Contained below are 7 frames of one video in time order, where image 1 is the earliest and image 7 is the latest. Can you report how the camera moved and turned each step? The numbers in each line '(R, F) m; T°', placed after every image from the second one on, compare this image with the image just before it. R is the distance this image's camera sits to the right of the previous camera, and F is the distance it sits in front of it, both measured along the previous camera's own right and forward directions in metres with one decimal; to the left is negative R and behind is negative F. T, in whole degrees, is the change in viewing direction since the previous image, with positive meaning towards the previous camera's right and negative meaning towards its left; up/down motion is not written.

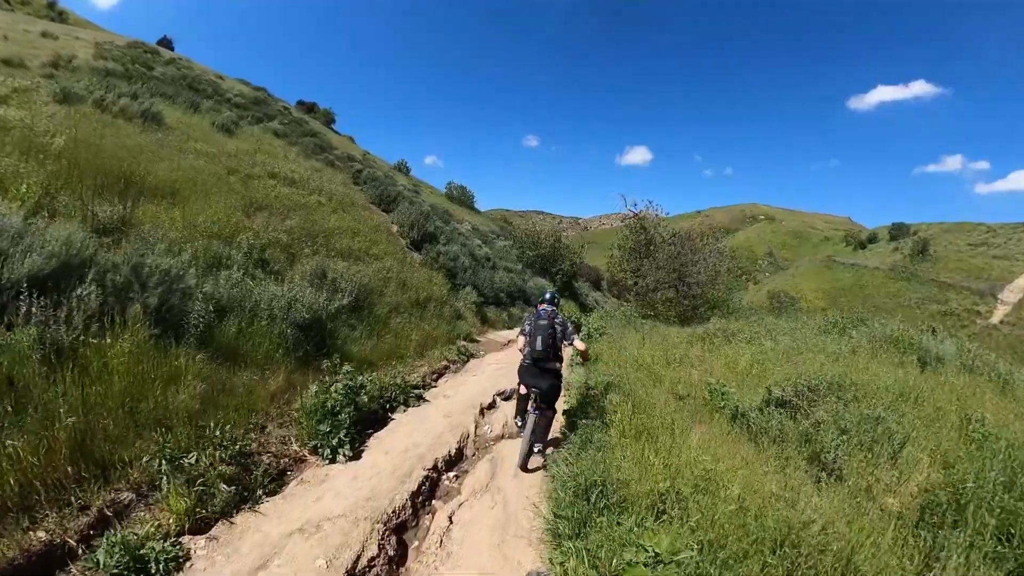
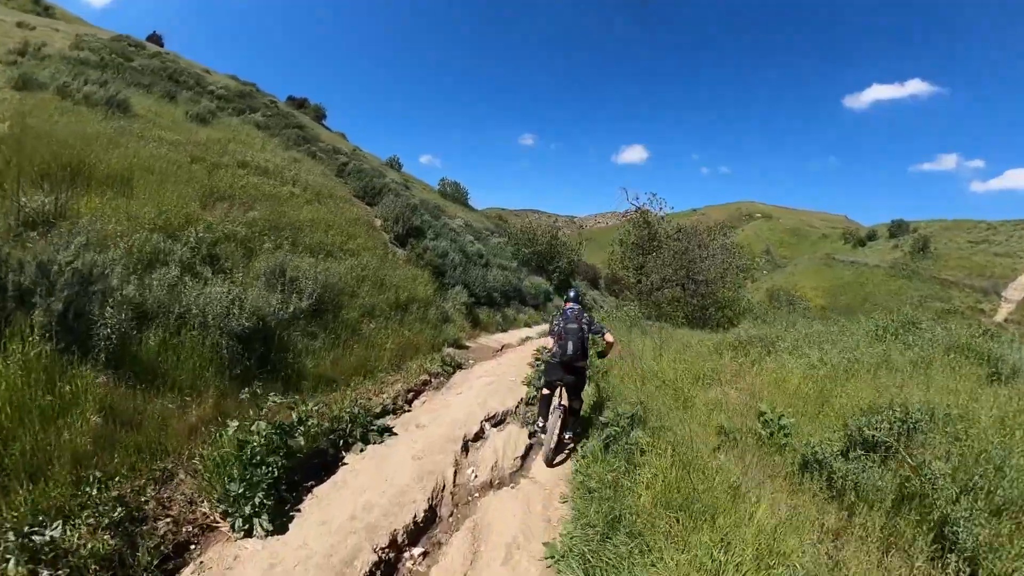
(0.0, +1.6) m; 0°
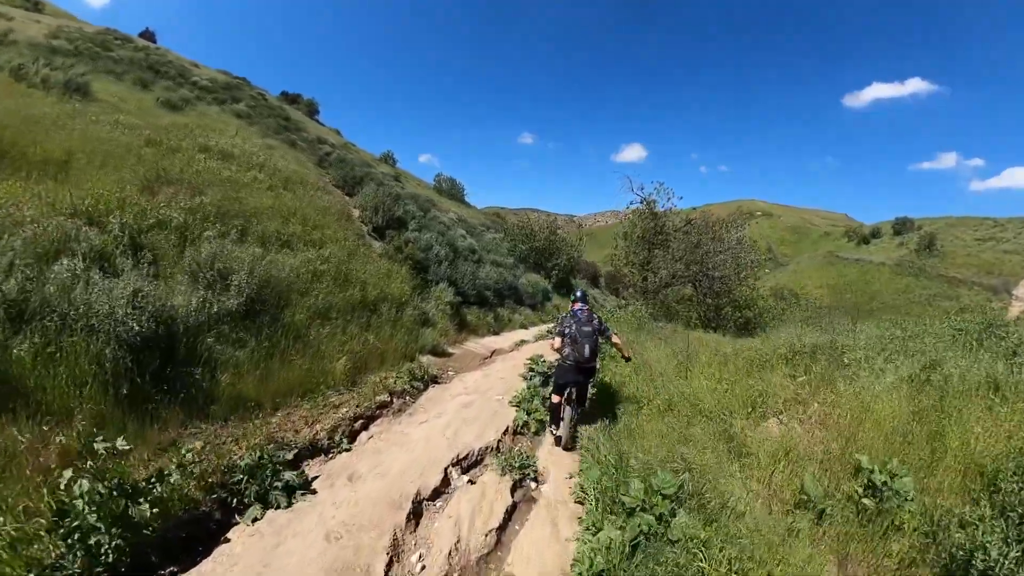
(+0.2, +1.8) m; 0°
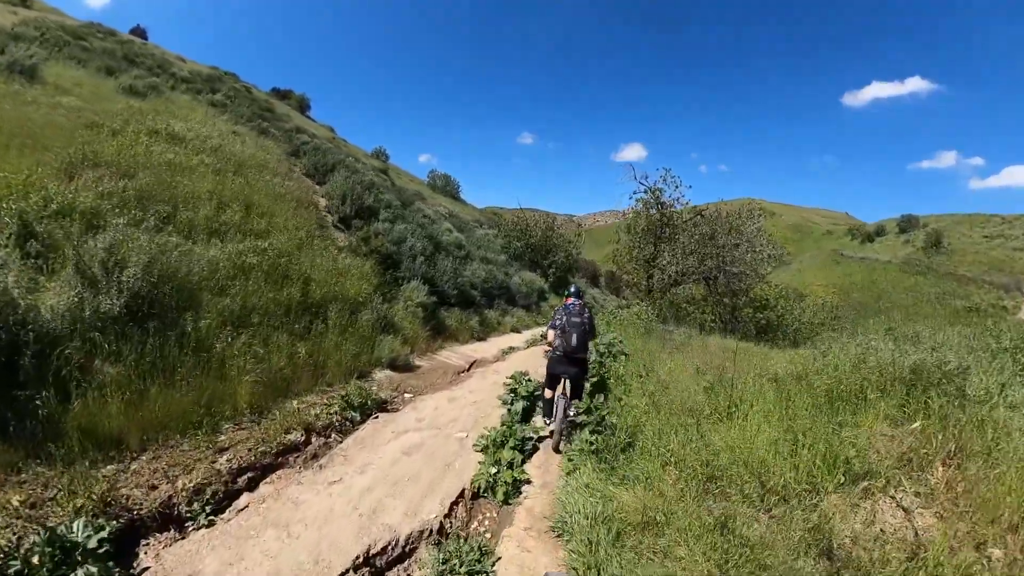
(+0.3, +1.9) m; 0°
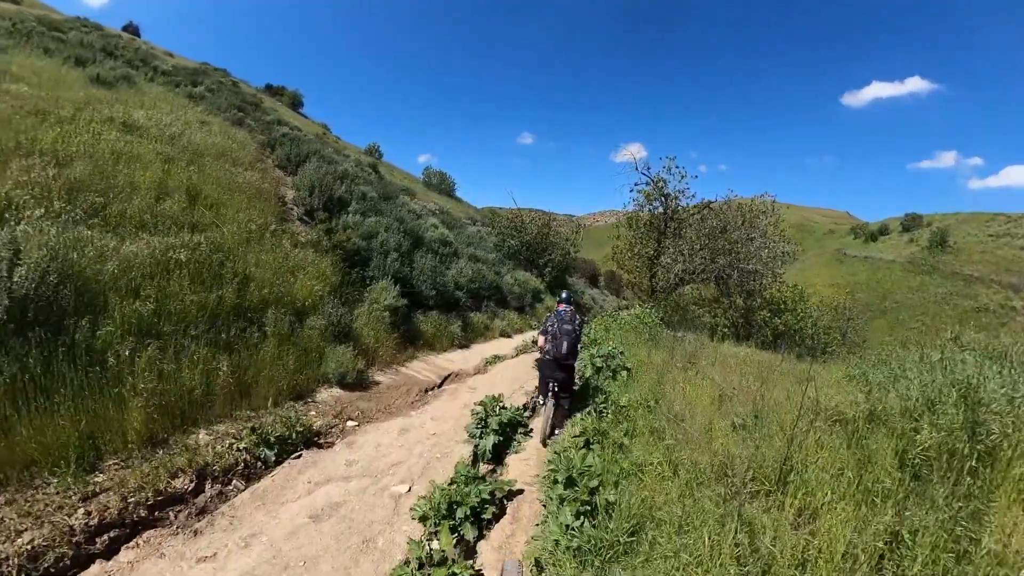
(+0.2, +1.4) m; 0°
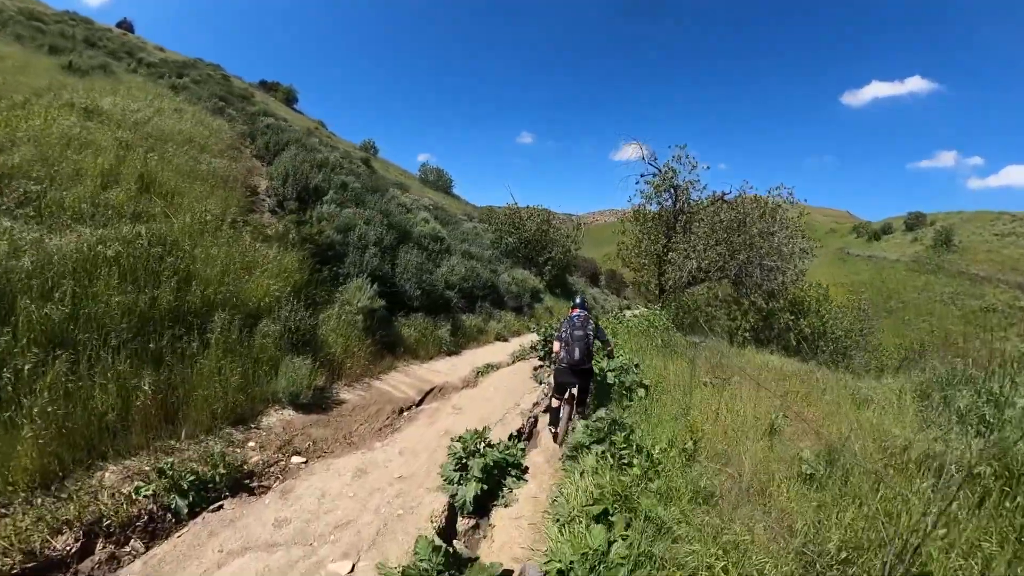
(+0.1, +1.1) m; 0°
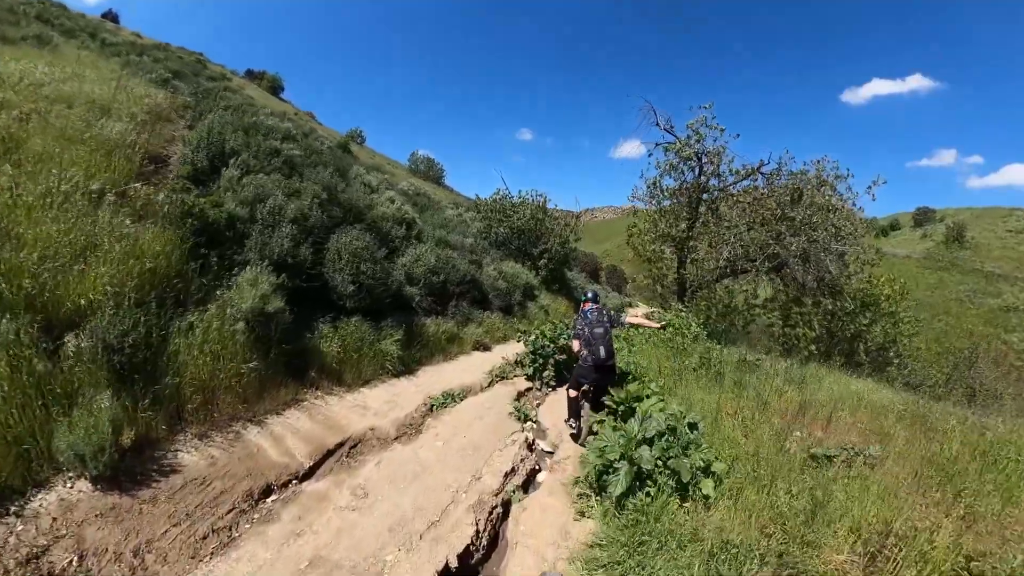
(+0.3, +2.5) m; 0°
